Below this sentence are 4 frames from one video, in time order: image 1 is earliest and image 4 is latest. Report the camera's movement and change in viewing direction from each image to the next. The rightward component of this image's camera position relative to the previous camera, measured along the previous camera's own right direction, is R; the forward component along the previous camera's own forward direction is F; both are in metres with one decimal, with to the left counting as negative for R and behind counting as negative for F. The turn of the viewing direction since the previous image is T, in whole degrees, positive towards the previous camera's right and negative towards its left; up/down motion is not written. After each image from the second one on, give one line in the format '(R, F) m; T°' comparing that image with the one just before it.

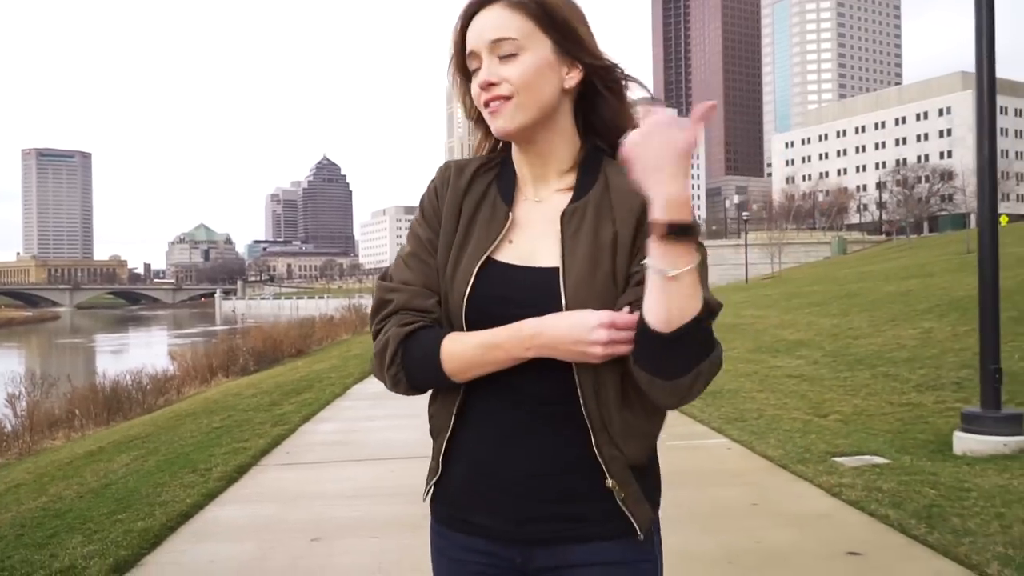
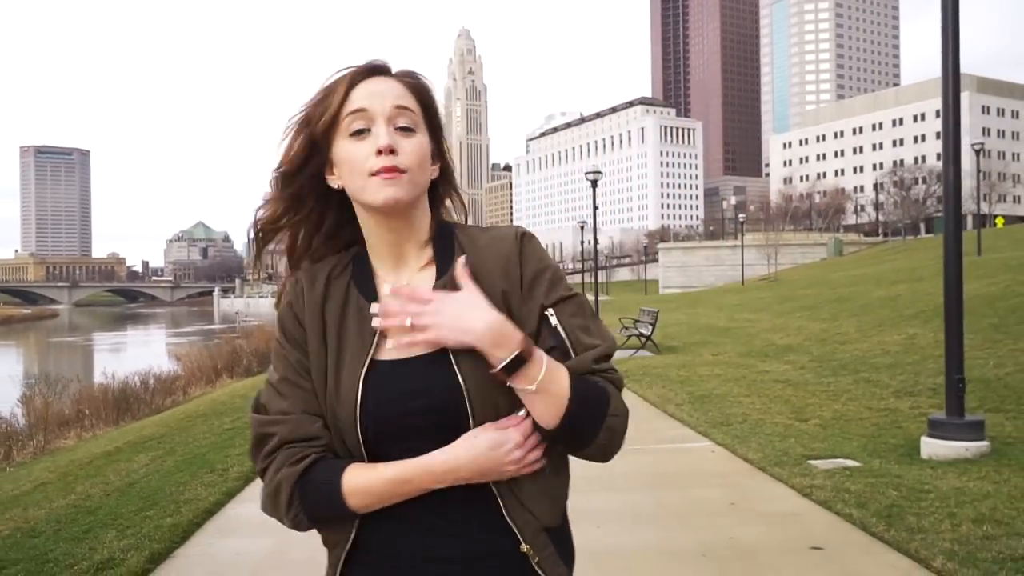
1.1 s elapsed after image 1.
(0.0, -0.5) m; 0°
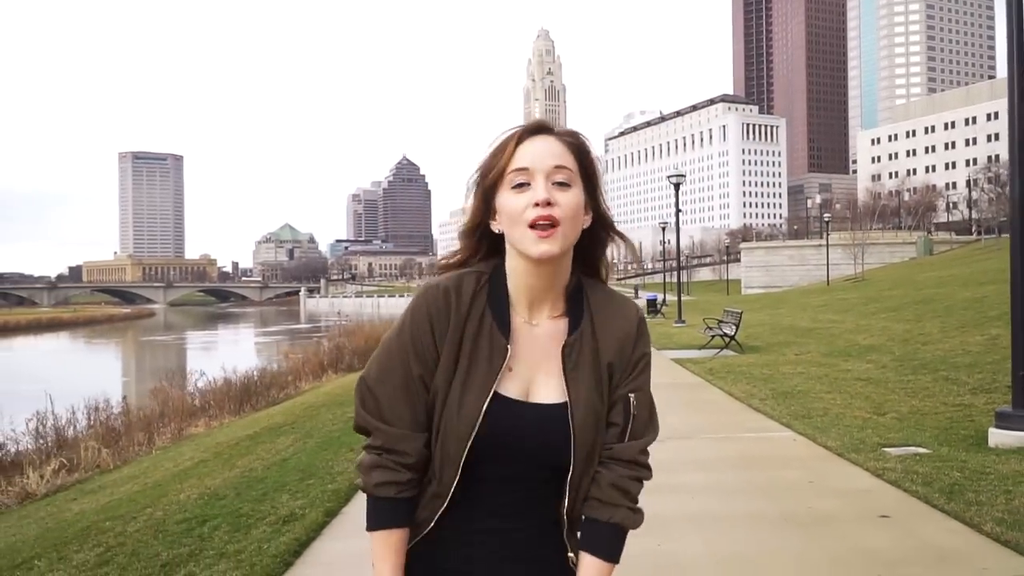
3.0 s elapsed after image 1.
(-0.2, -1.1) m; -6°
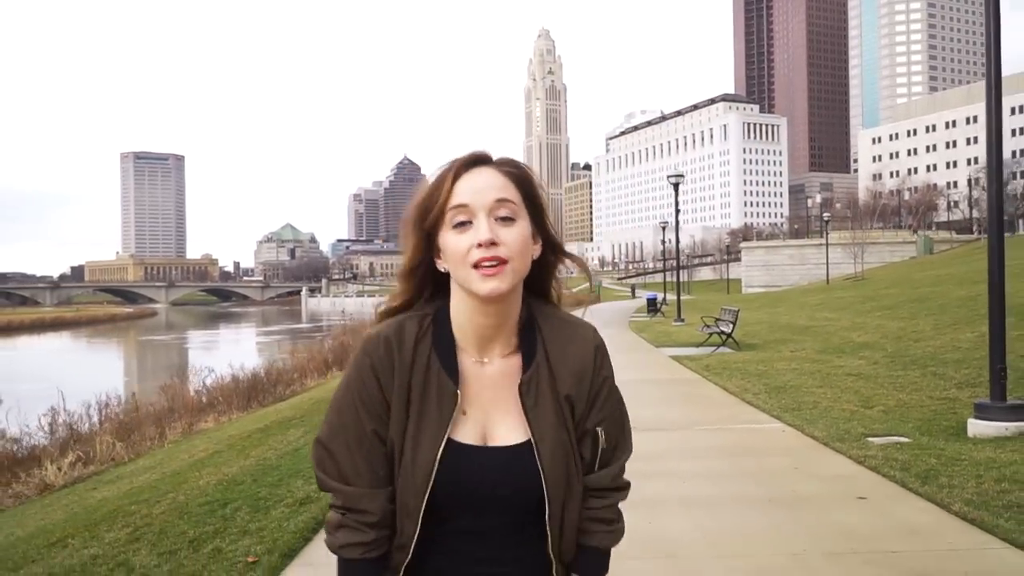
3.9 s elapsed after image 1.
(0.0, -0.4) m; 0°
